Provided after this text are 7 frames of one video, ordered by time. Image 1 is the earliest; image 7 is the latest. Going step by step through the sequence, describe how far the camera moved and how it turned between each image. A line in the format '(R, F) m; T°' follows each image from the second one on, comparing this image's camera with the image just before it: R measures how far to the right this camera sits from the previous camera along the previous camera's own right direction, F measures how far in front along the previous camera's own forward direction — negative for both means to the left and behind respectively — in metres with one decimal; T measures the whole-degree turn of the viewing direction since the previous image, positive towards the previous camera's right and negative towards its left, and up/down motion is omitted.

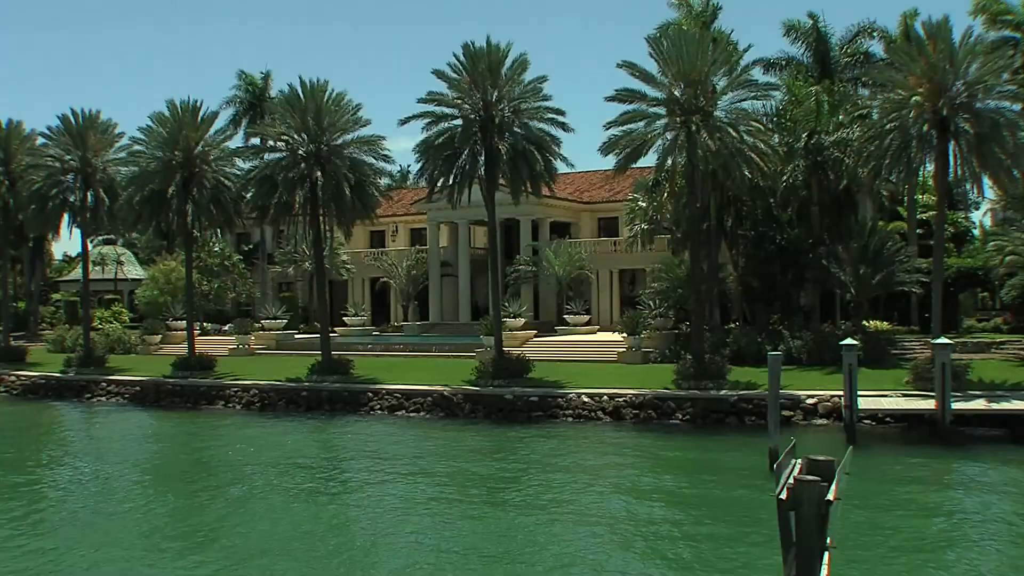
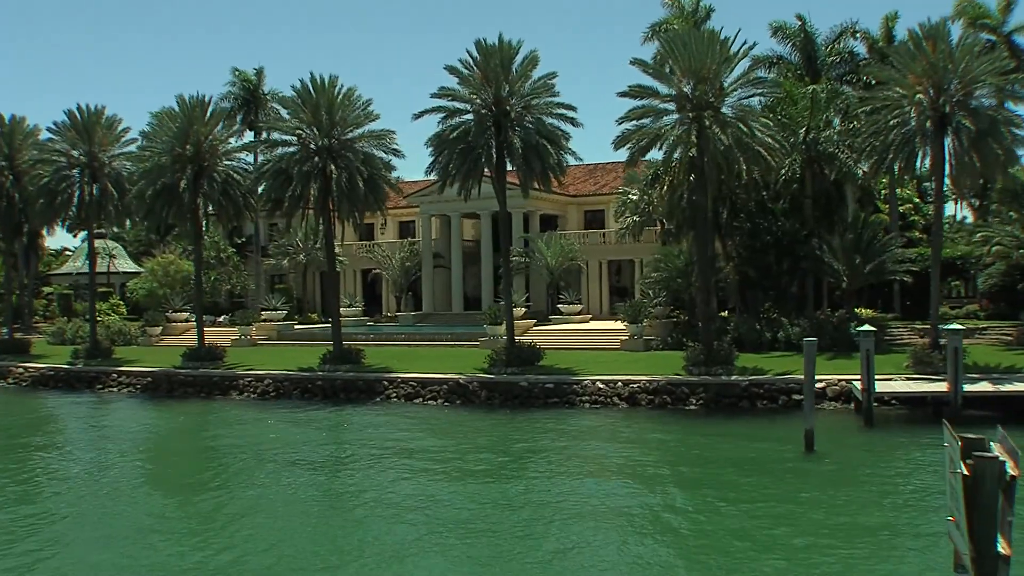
(-1.5, -0.9) m; +2°
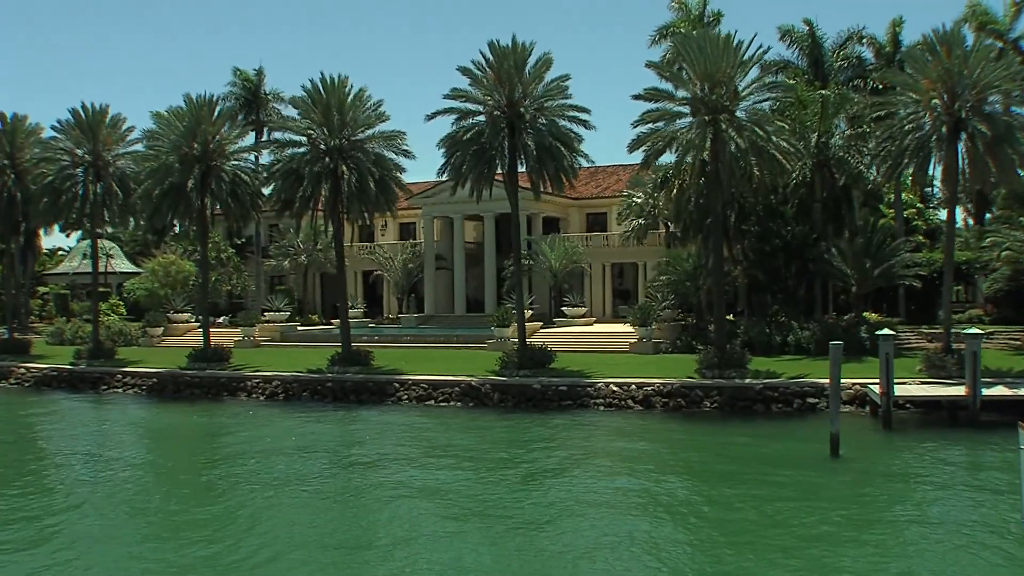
(-0.8, +0.1) m; +1°
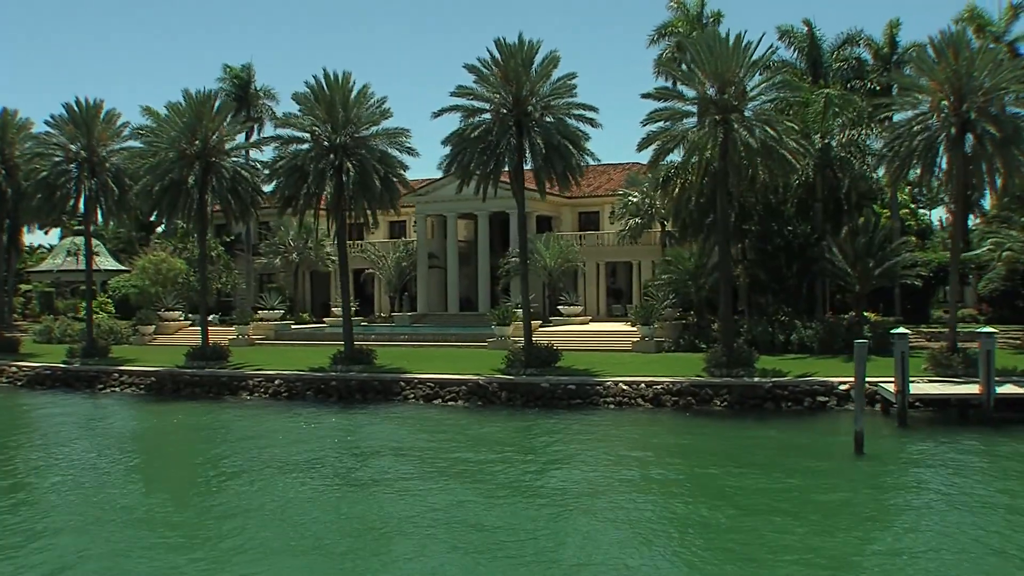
(-1.1, +0.1) m; +2°
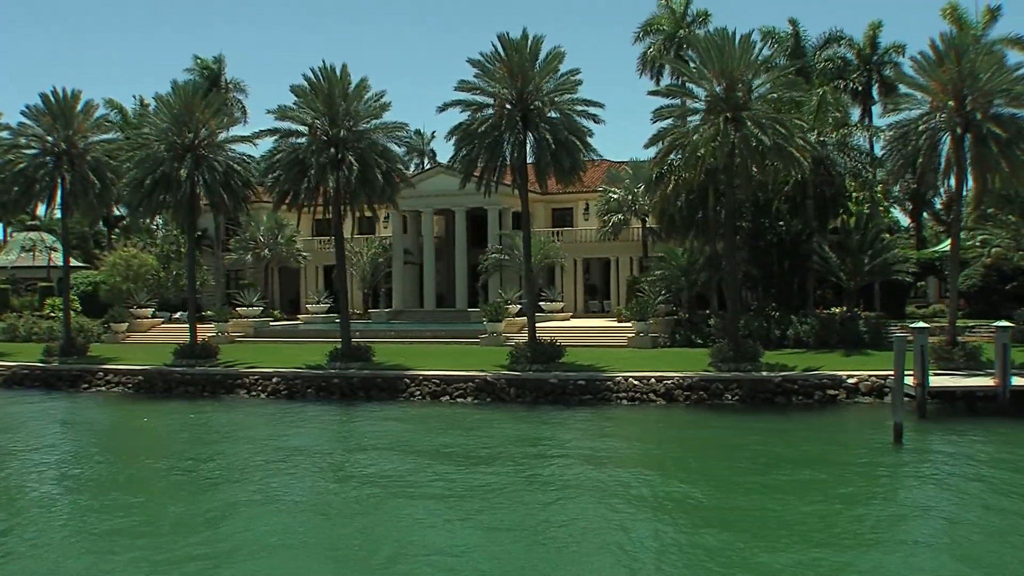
(-2.4, +0.2) m; +4°
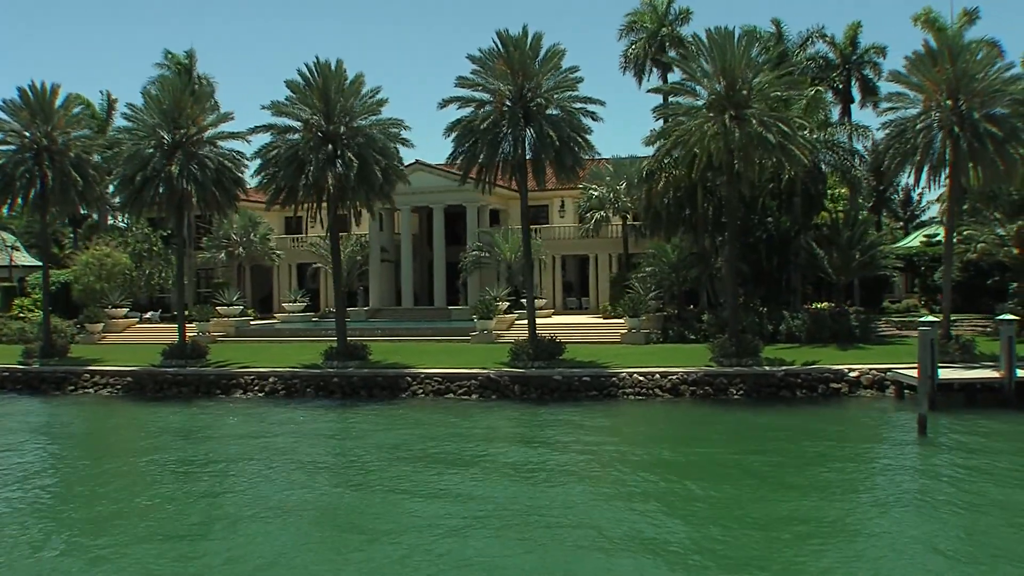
(-1.9, +0.1) m; +3°
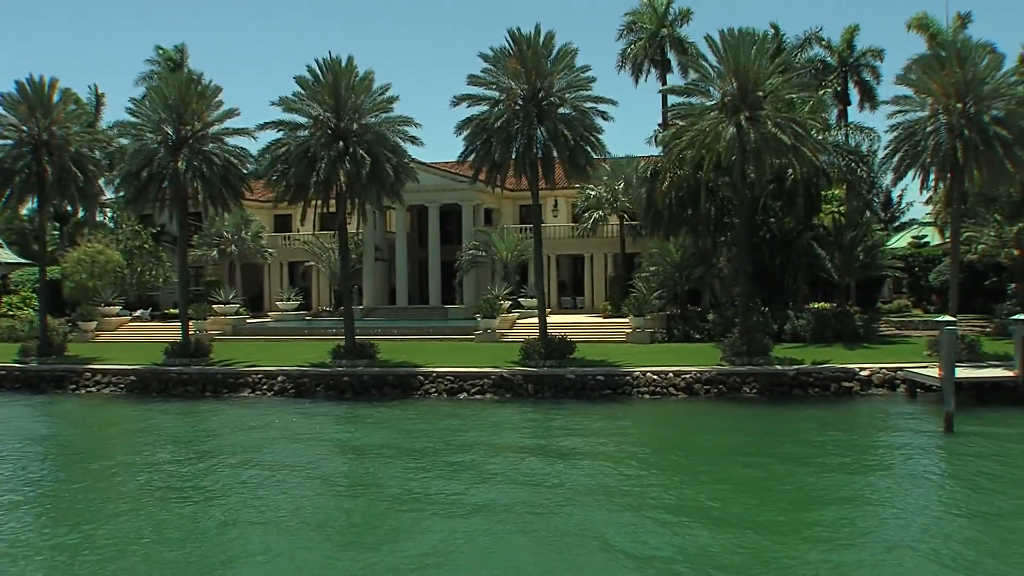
(-1.5, 0.0) m; +2°
